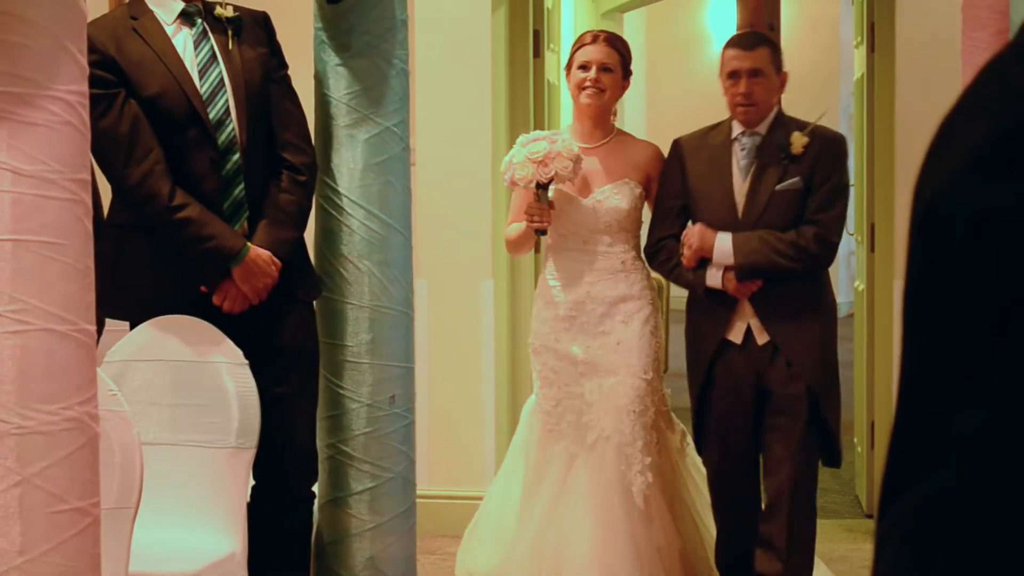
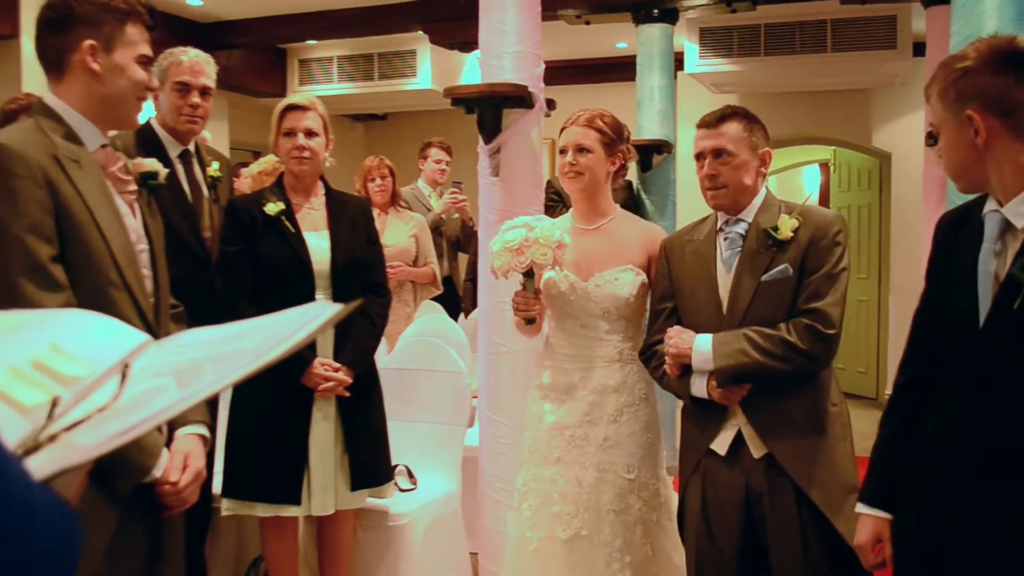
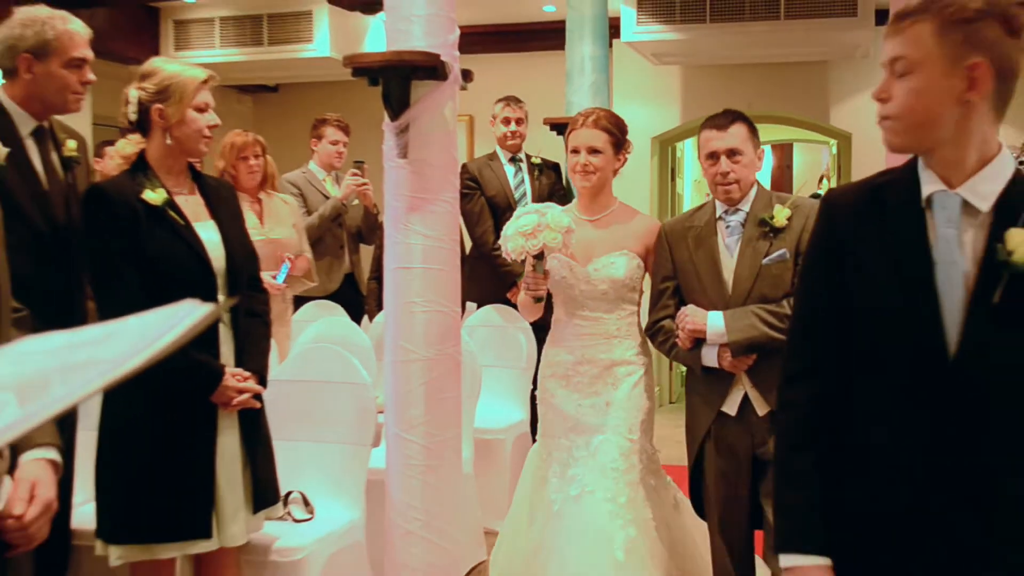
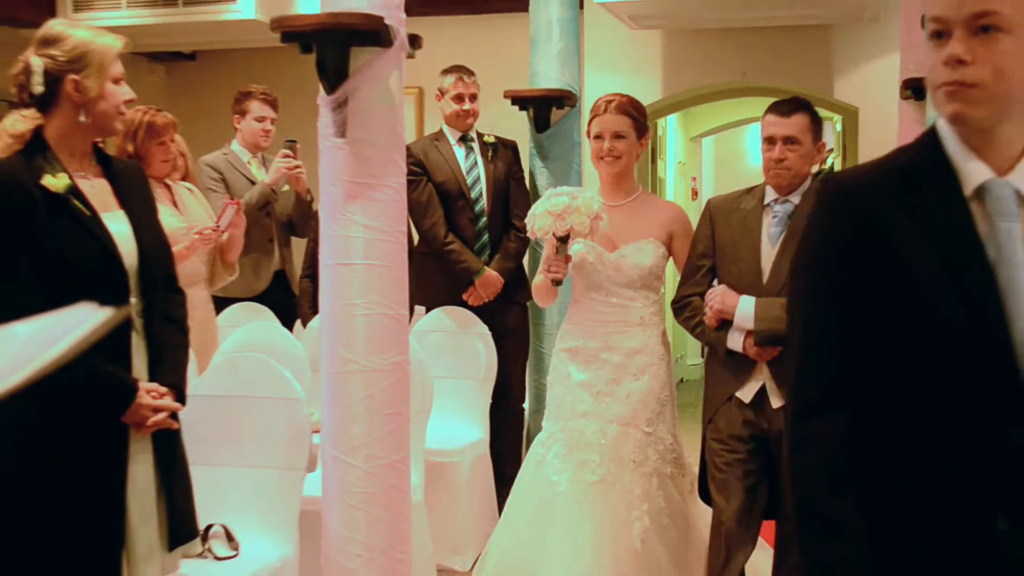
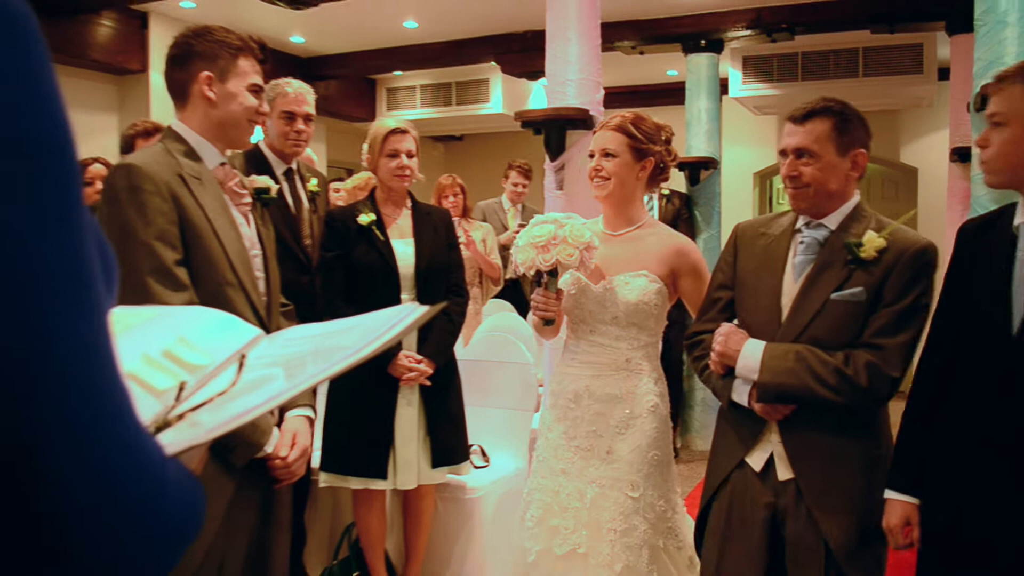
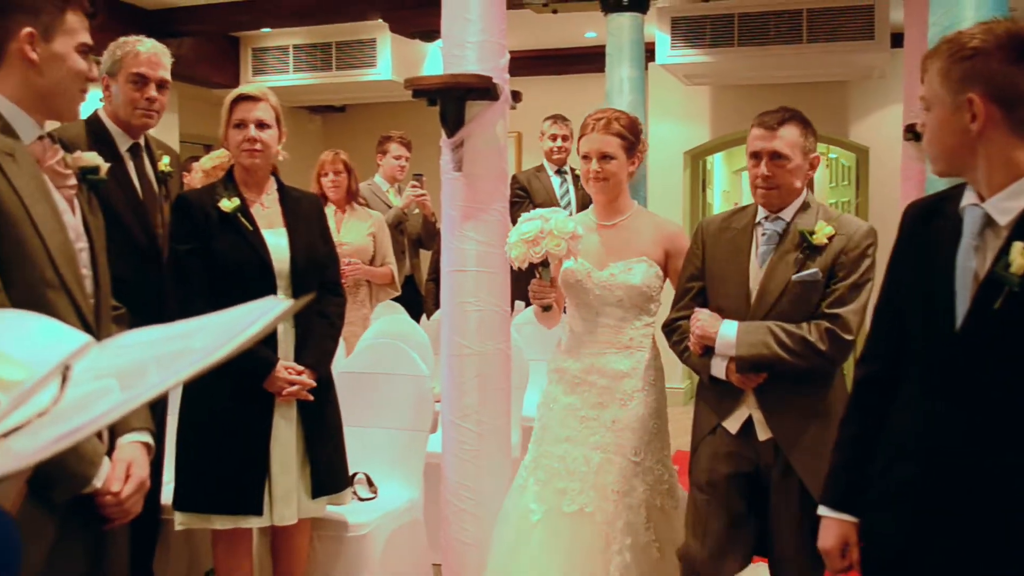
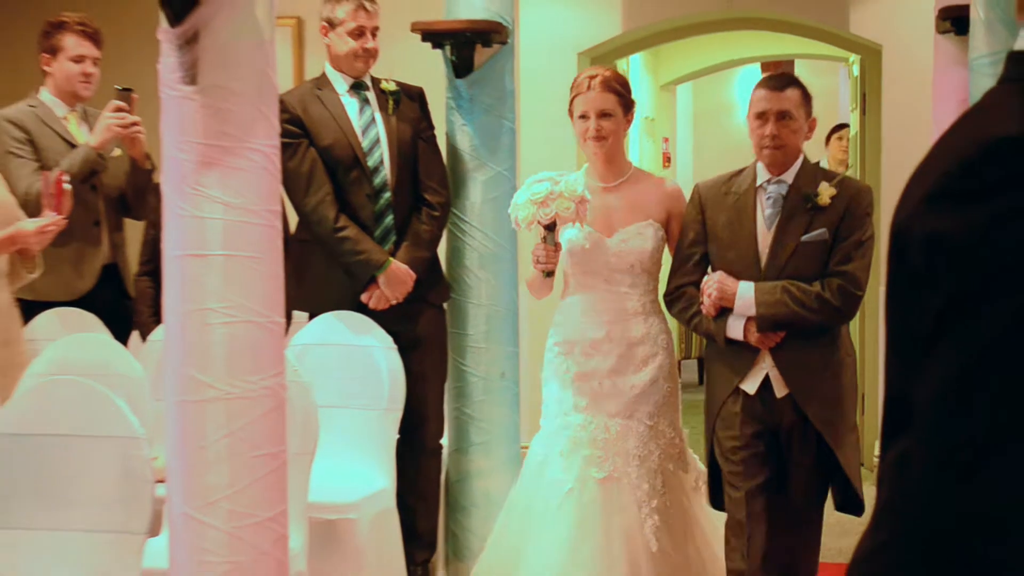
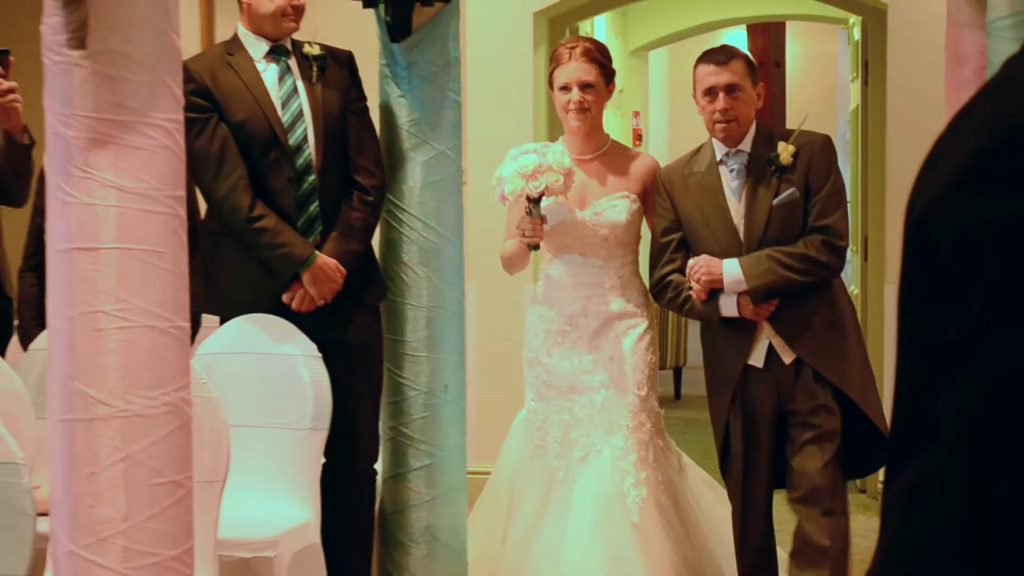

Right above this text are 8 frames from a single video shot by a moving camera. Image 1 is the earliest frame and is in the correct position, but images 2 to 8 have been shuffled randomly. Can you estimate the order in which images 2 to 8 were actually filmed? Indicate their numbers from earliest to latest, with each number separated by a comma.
8, 7, 4, 3, 6, 2, 5
